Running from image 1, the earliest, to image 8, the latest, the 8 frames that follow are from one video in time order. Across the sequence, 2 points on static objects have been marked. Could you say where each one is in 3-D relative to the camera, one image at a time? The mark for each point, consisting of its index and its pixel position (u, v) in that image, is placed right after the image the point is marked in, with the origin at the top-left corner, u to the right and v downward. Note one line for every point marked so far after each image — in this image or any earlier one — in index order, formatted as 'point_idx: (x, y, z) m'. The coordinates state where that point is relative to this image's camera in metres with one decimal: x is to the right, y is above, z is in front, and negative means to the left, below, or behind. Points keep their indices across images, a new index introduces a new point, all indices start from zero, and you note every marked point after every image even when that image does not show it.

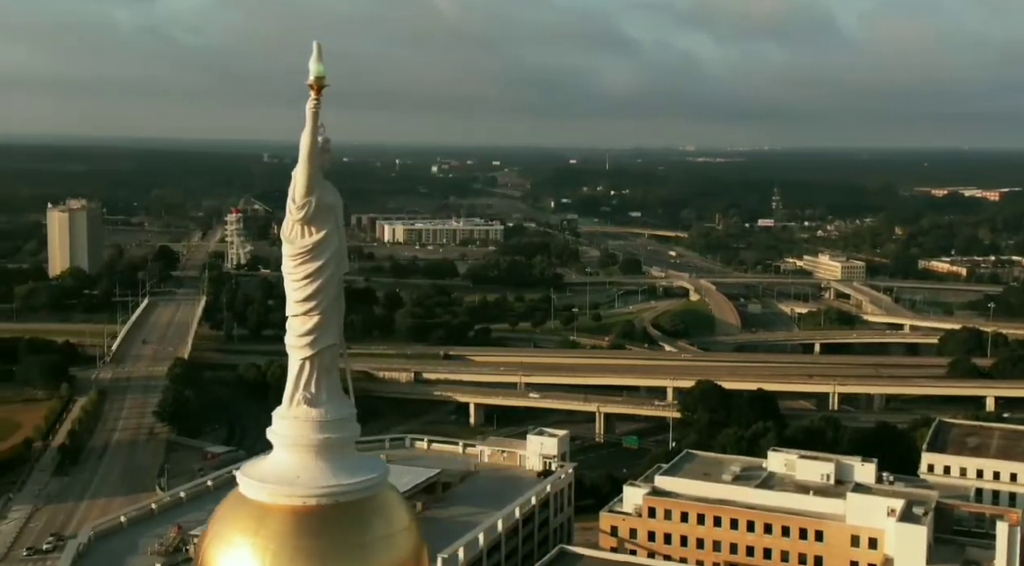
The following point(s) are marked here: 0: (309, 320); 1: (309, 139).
0: (-0.9, -0.2, +5.8) m
1: (-0.9, +0.6, +5.7) m
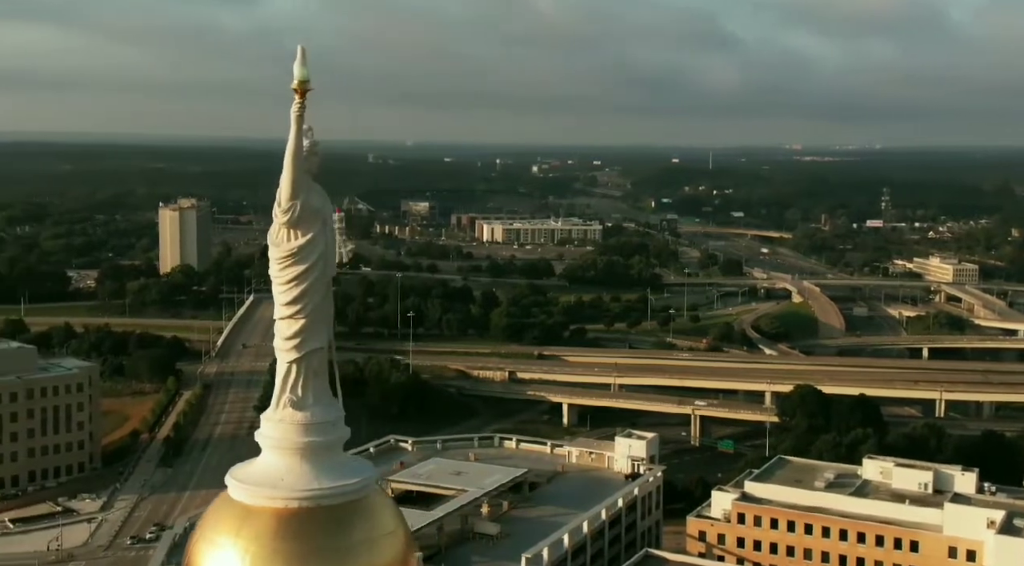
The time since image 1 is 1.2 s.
0: (-1.0, -0.2, +5.8) m
1: (-1.0, +0.6, +5.7) m
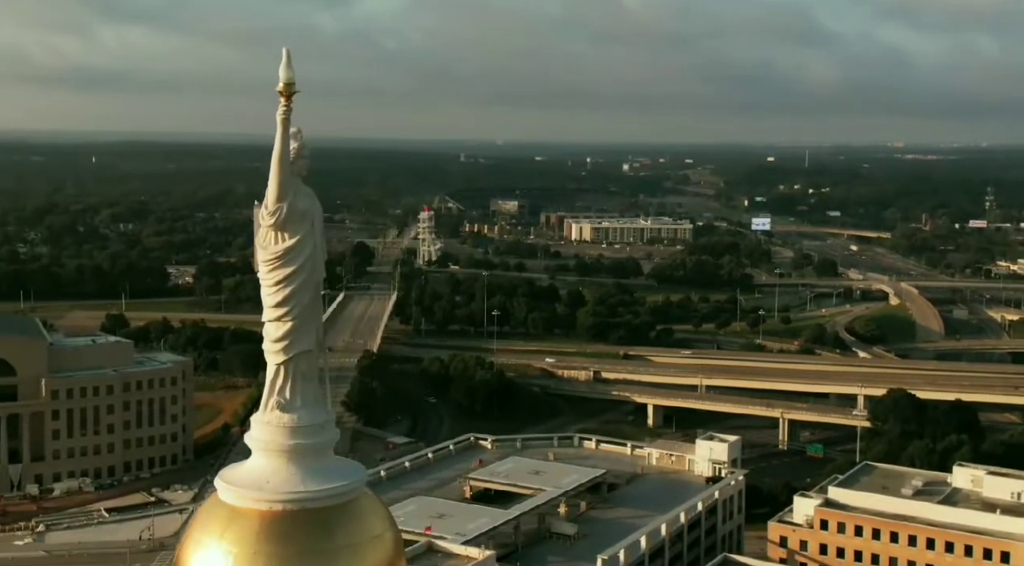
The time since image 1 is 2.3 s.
0: (-1.0, -0.2, +5.8) m
1: (-1.0, +0.6, +5.7) m
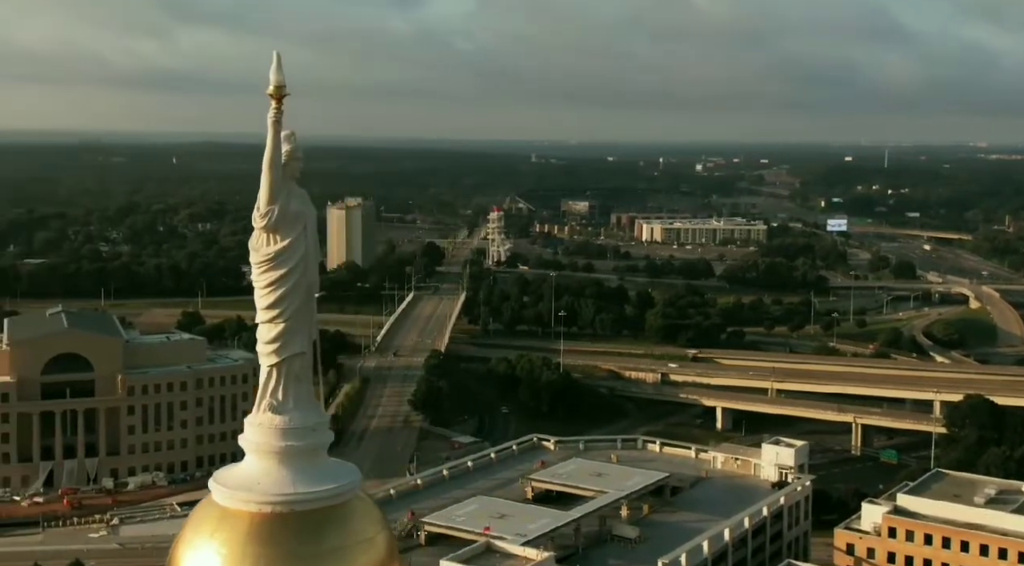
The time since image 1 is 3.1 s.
0: (-1.1, -0.2, +5.8) m
1: (-1.1, +0.6, +5.7) m
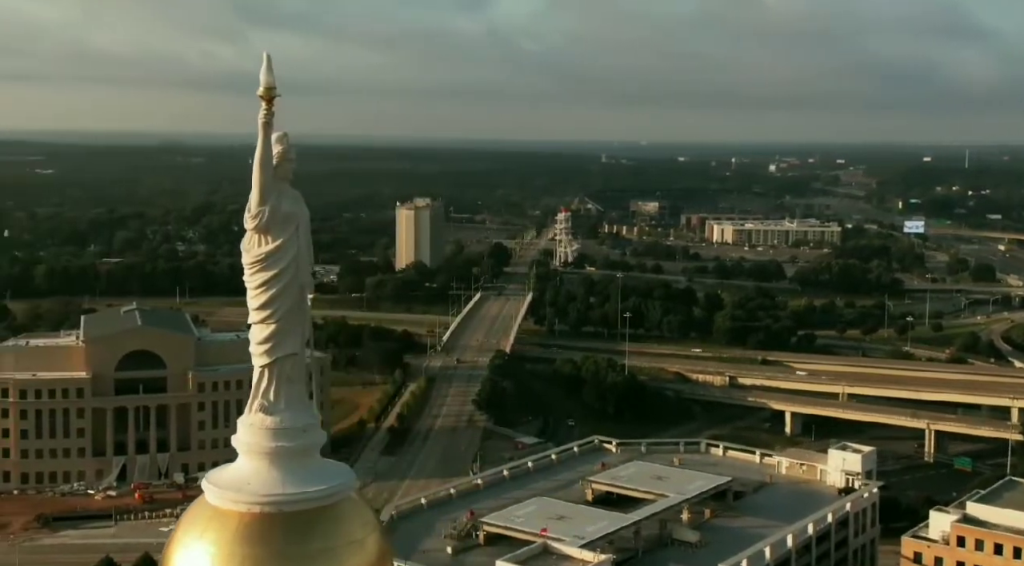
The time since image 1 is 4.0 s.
0: (-1.1, -0.2, +5.9) m
1: (-1.1, +0.6, +5.7) m
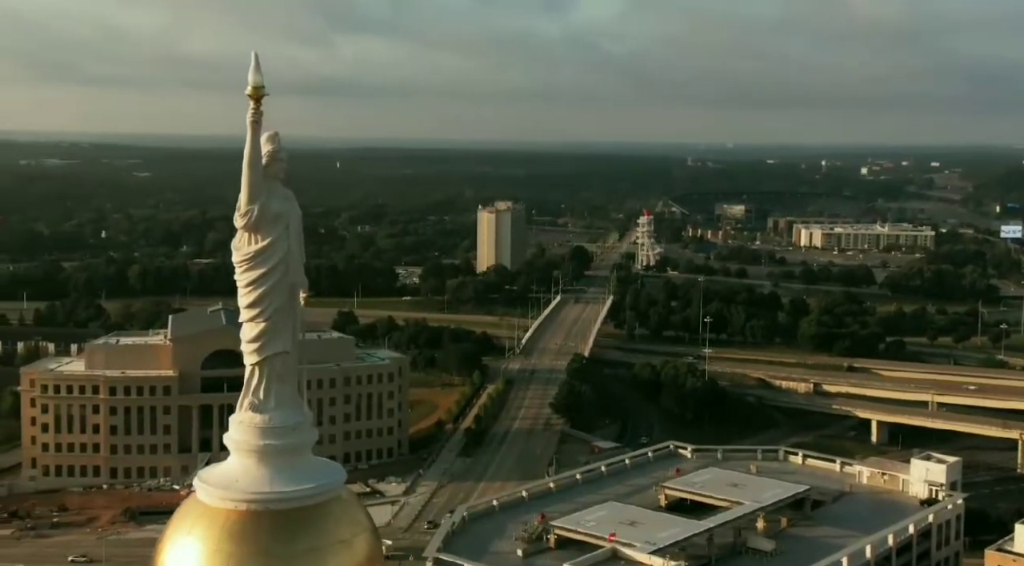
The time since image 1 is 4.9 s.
0: (-1.2, -0.2, +5.9) m
1: (-1.2, +0.6, +5.8) m
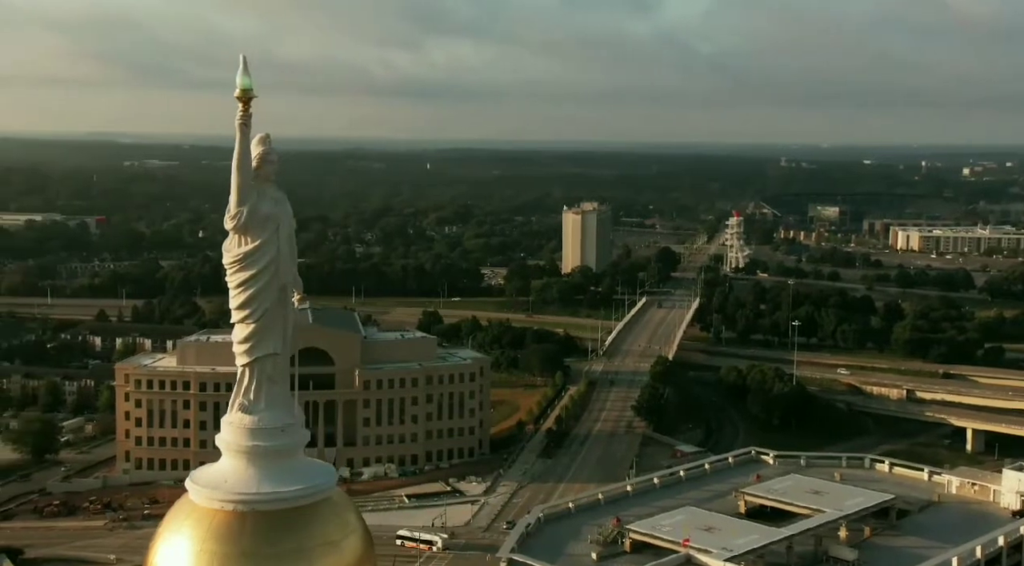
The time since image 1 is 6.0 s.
0: (-1.2, -0.2, +5.9) m
1: (-1.2, +0.6, +5.8) m
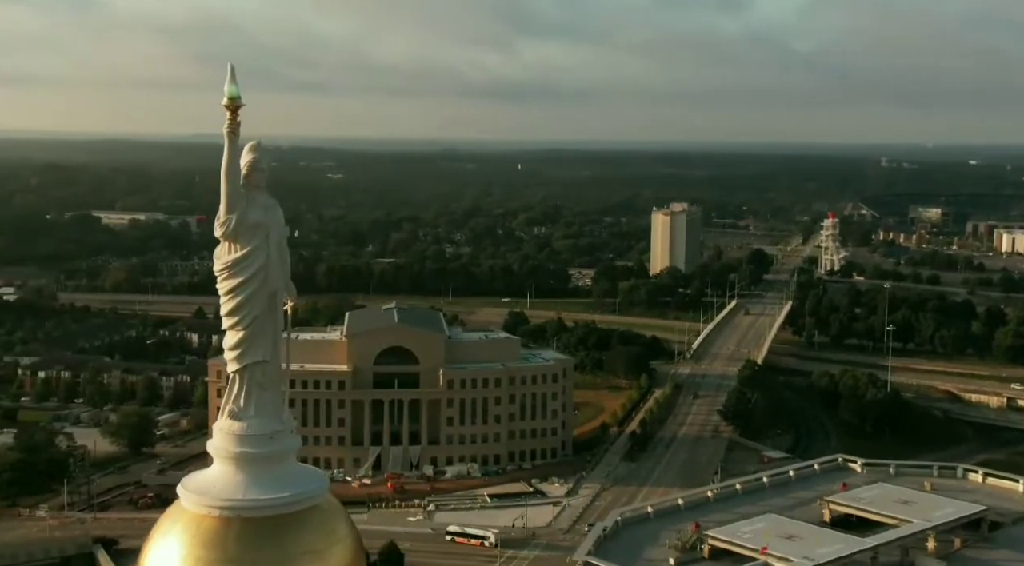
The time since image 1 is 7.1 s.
0: (-1.3, -0.2, +5.9) m
1: (-1.3, +0.6, +5.8) m
